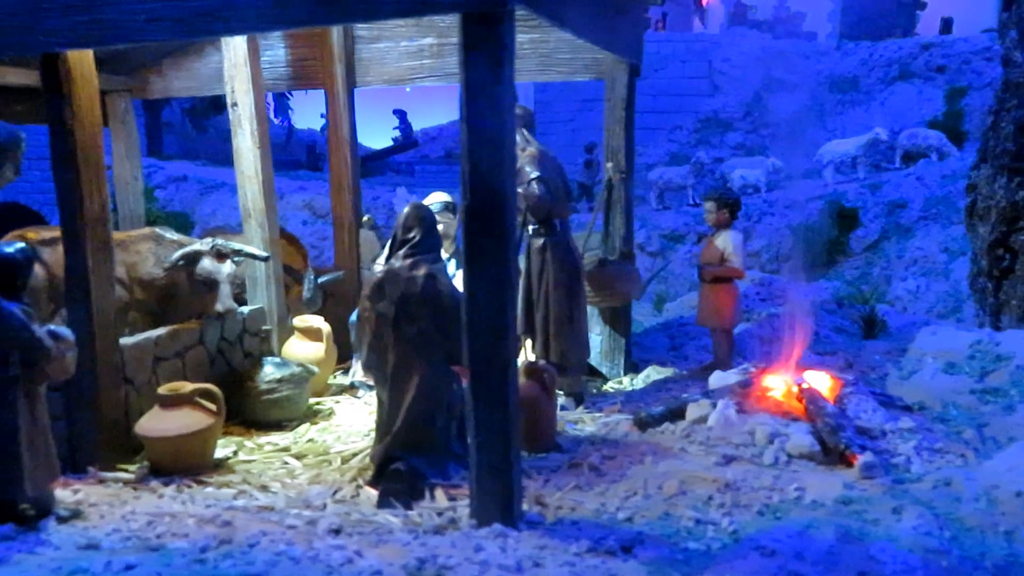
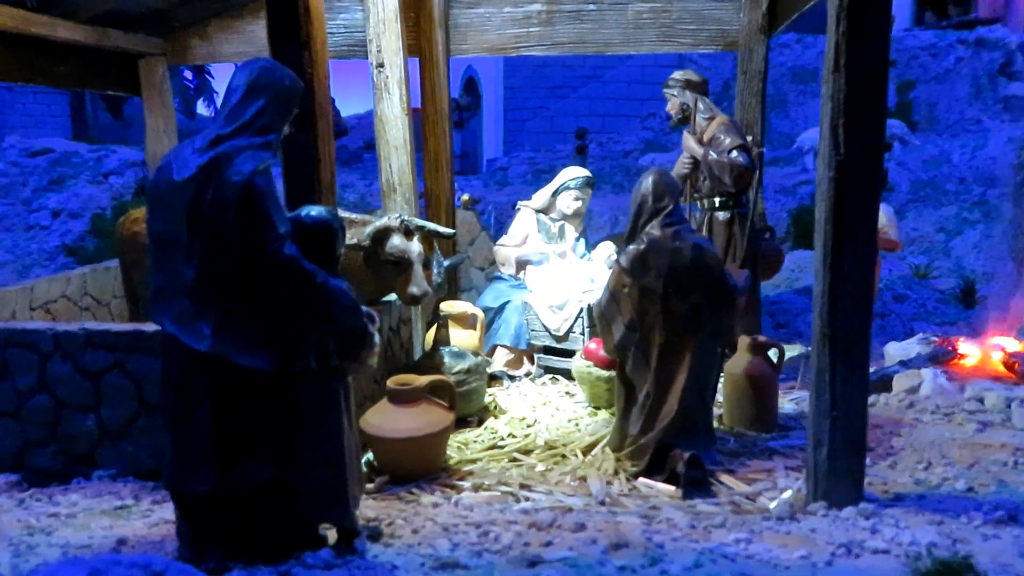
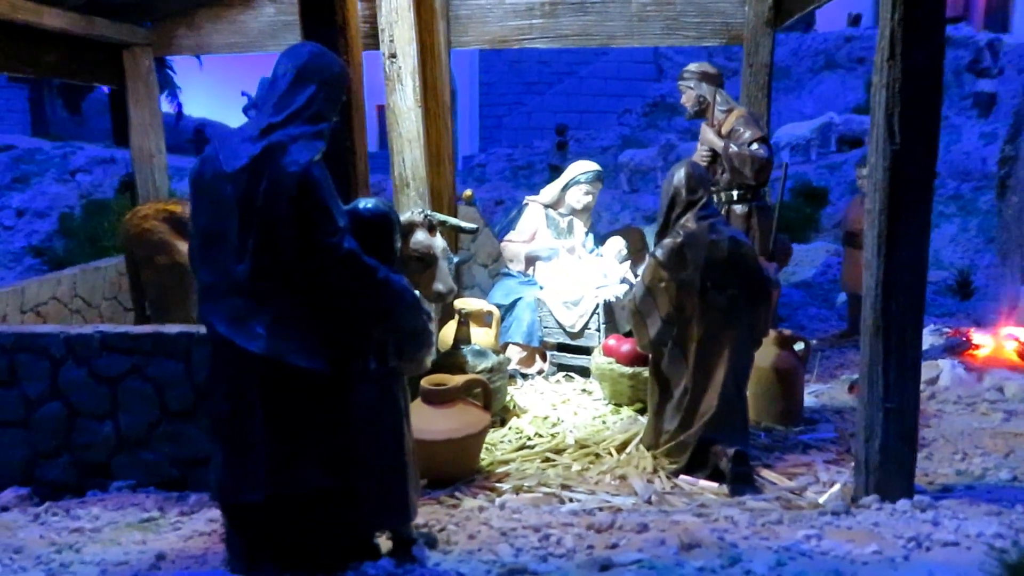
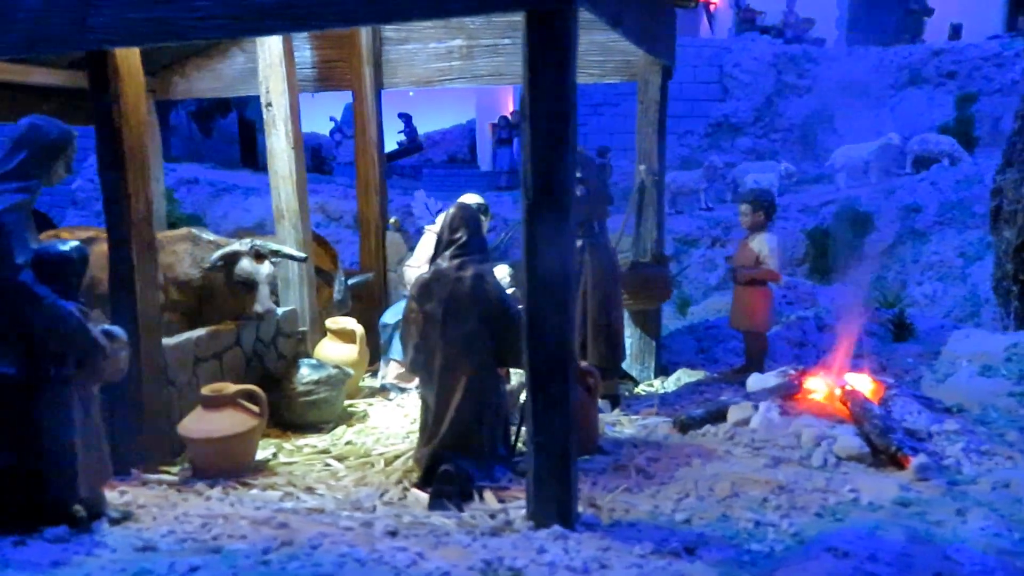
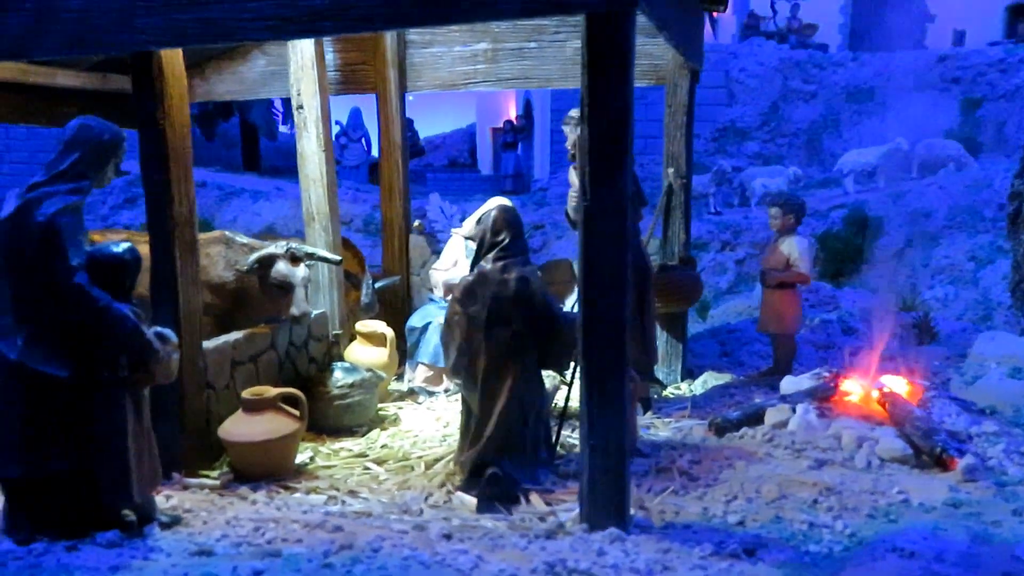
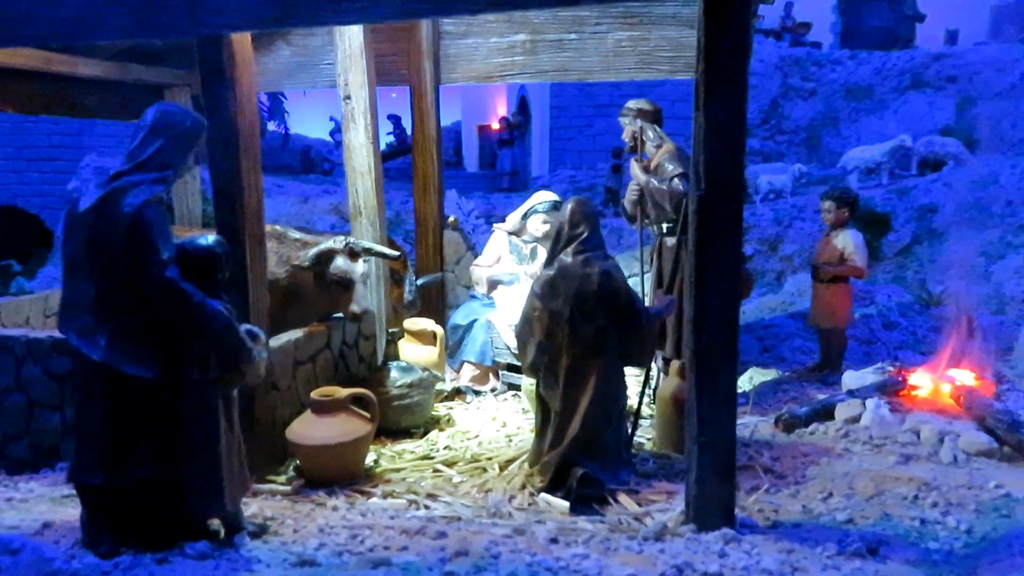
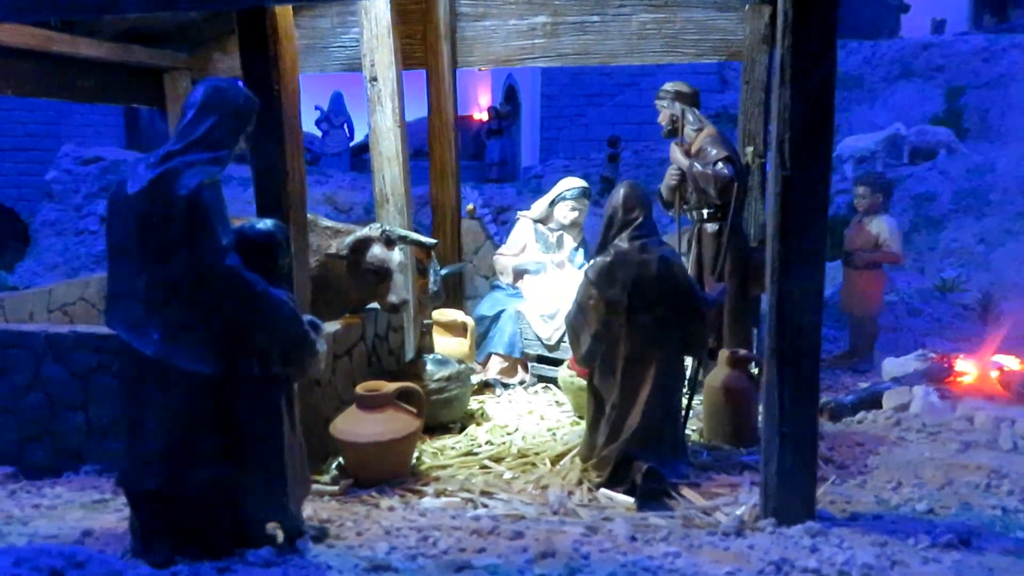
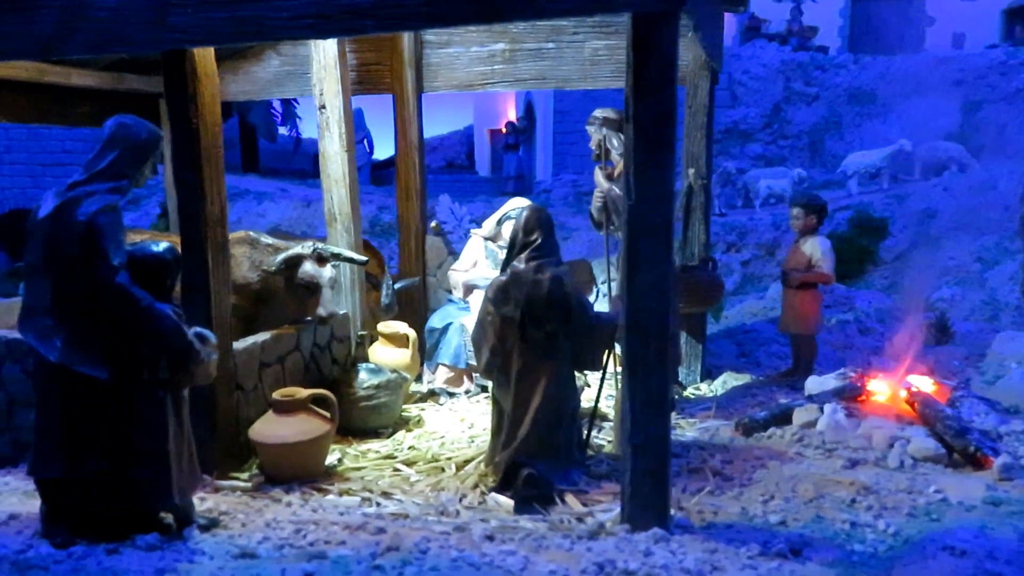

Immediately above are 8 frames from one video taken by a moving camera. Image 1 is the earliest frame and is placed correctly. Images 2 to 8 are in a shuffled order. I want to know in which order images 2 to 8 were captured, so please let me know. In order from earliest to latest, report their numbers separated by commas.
4, 5, 8, 6, 7, 2, 3
